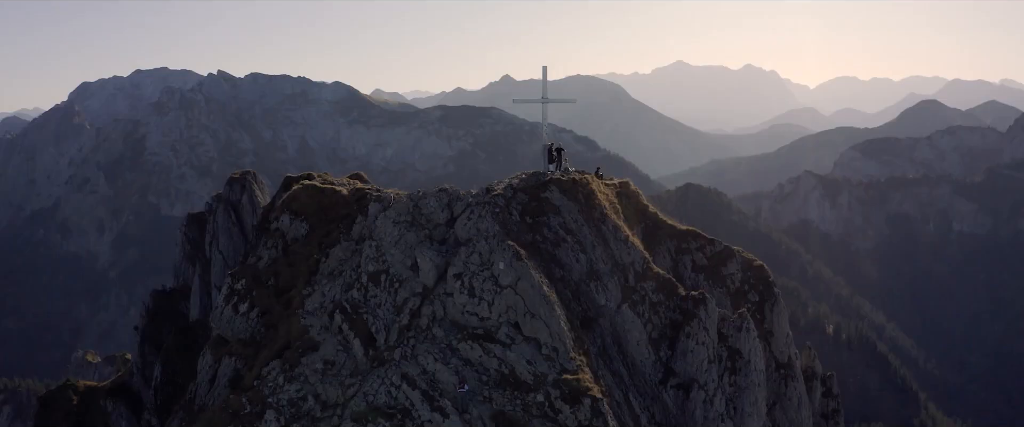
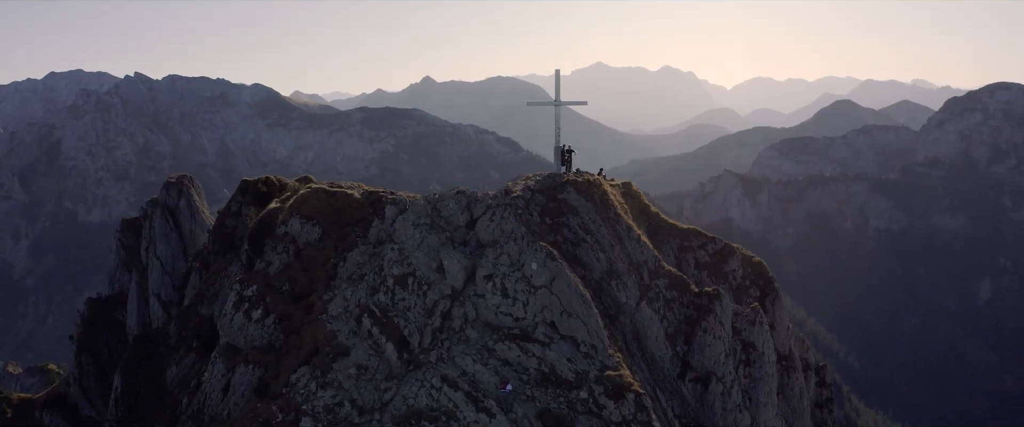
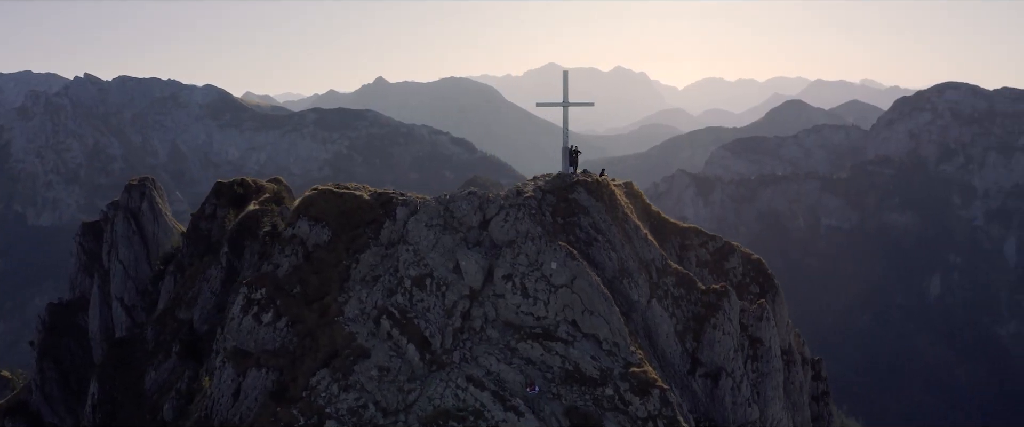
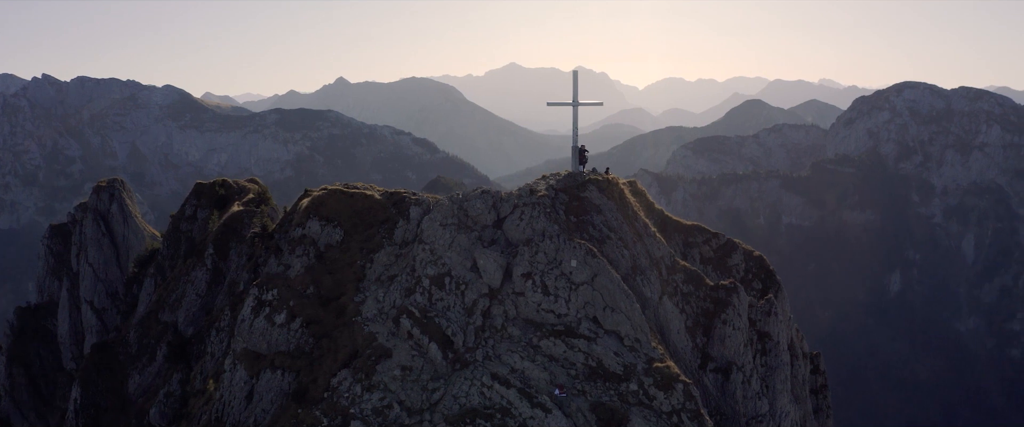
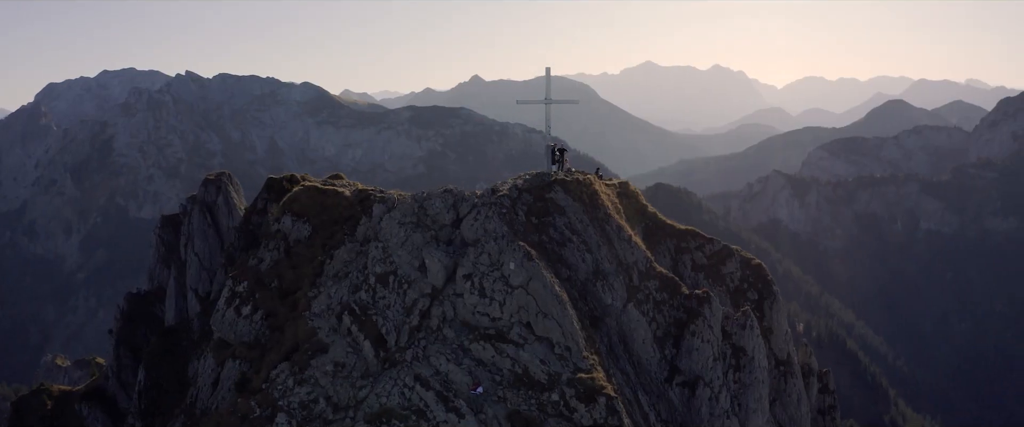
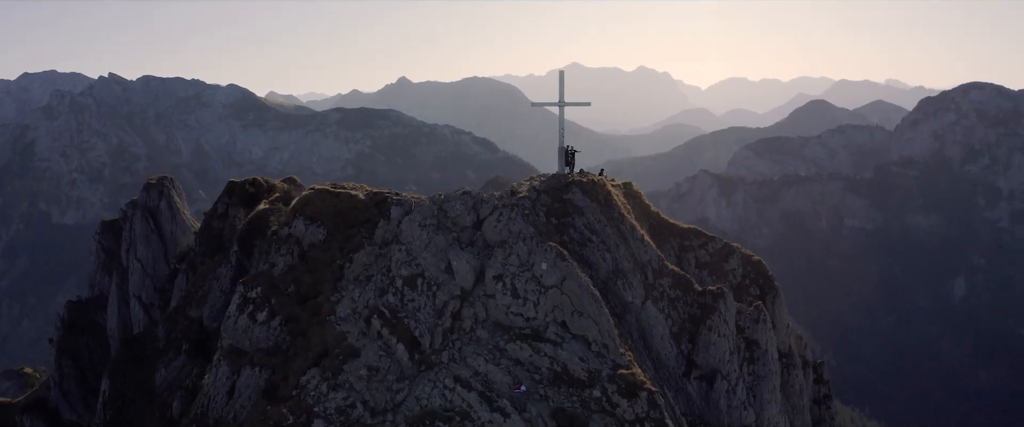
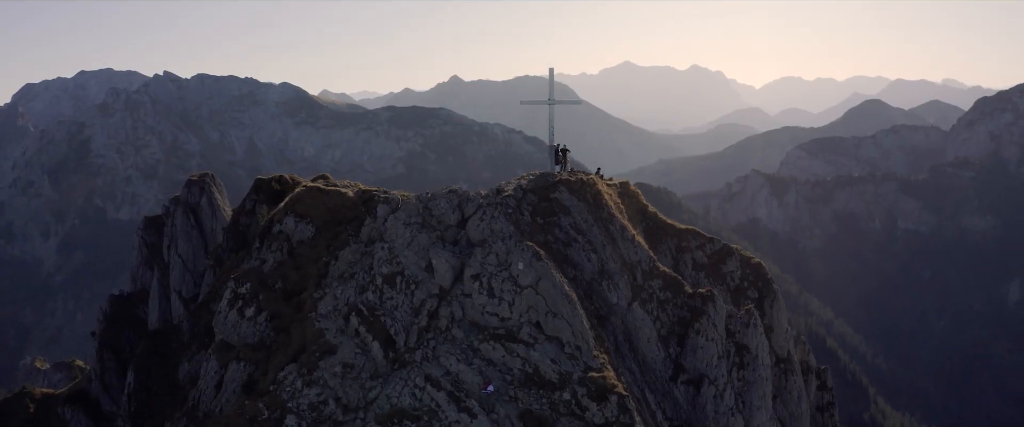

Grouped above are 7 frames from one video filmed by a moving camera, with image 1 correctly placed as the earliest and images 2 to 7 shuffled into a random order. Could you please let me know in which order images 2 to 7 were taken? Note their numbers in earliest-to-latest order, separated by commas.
5, 7, 2, 6, 3, 4
